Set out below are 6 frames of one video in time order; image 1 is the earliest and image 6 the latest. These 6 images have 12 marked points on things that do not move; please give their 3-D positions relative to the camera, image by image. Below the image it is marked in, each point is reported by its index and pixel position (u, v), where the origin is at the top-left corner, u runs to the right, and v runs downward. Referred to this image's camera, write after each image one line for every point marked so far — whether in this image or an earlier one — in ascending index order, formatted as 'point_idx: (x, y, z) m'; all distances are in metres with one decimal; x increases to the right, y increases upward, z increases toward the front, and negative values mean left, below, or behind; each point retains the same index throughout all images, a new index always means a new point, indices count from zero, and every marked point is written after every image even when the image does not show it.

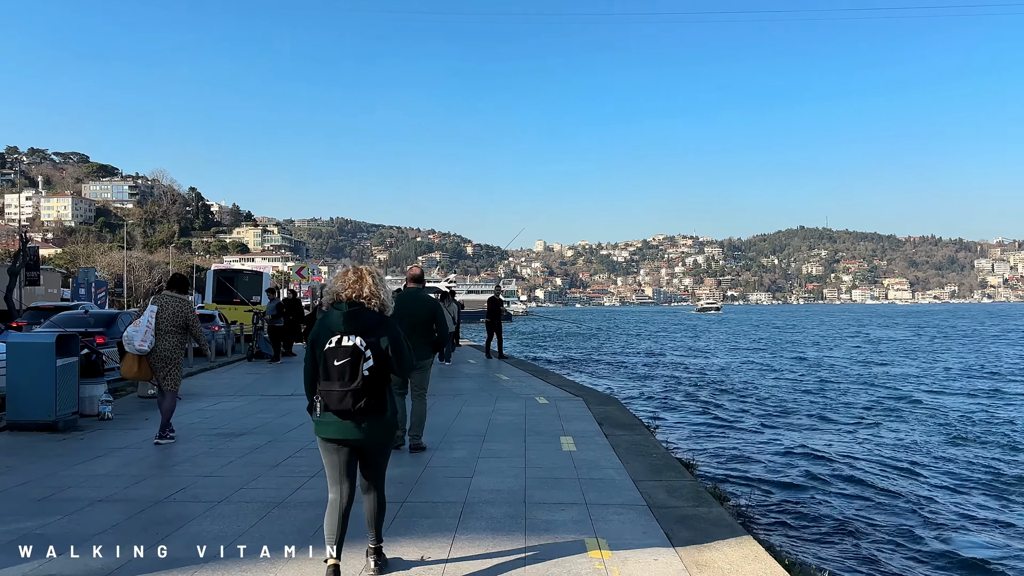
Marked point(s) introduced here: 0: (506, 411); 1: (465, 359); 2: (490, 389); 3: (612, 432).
0: (-0.1, -1.3, +8.6) m
1: (-0.9, -1.5, +16.4) m
2: (-0.2, -1.3, +10.8) m
3: (+0.9, -1.3, +7.2) m
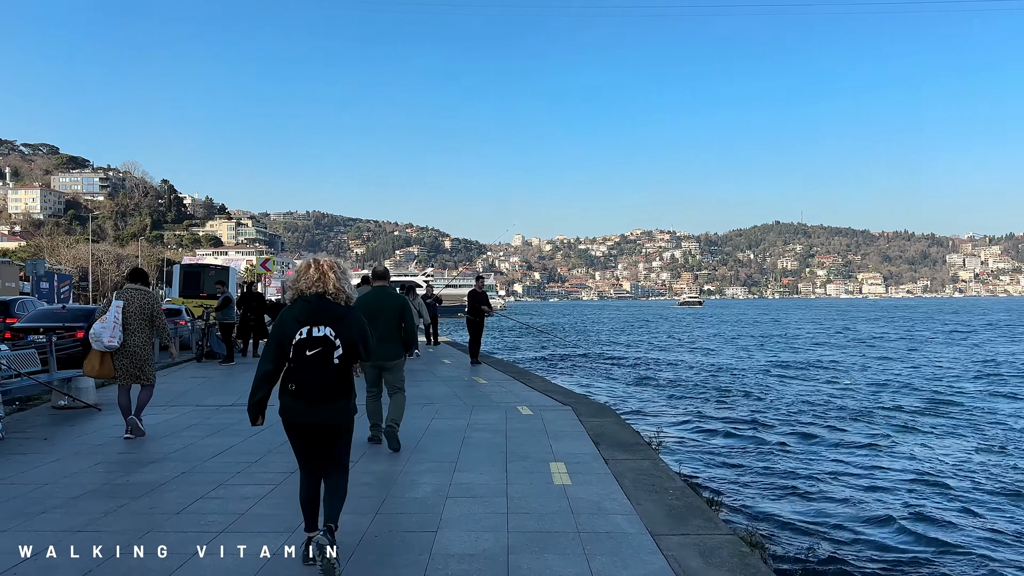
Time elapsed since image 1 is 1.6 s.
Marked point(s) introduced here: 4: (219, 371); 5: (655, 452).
0: (-0.3, -1.2, +7.3) m
1: (-1.3, -1.3, +15.1) m
2: (-0.5, -1.3, +9.5) m
3: (+0.7, -1.2, +5.9) m
4: (-4.7, -1.4, +13.2) m
5: (+1.1, -1.2, +6.1) m
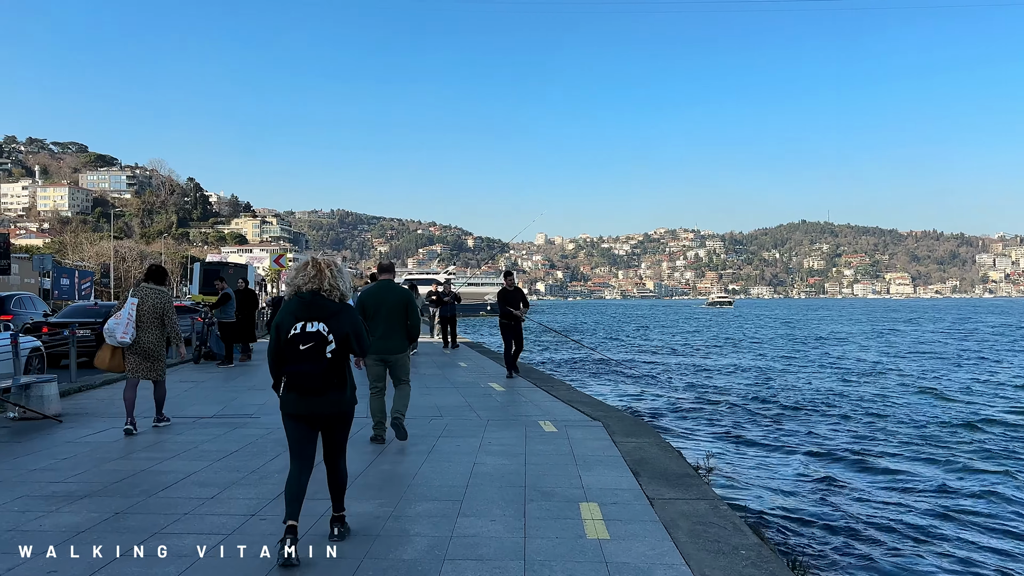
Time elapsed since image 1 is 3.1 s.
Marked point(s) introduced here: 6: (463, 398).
0: (-0.1, -1.2, +6.1) m
1: (-1.0, -1.3, +13.9) m
2: (-0.3, -1.2, +8.3) m
3: (+0.9, -1.2, +4.7) m
4: (-4.4, -1.3, +12.1) m
5: (+1.2, -1.2, +4.9) m
6: (-0.6, -1.2, +9.2) m
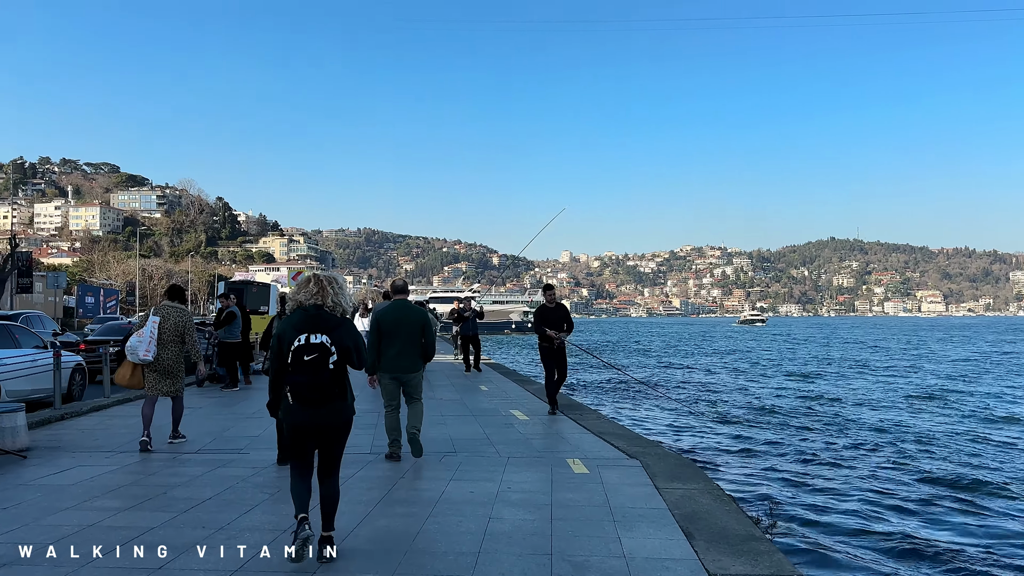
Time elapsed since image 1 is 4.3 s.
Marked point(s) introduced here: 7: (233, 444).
0: (0.0, -1.3, +5.2) m
1: (-0.6, -1.6, +13.0) m
2: (-0.1, -1.4, +7.3) m
3: (+1.0, -1.3, +3.7) m
4: (-4.0, -1.6, +11.3) m
5: (+1.3, -1.3, +3.9) m
6: (-0.3, -1.4, +8.3) m
7: (-2.5, -1.4, +7.4) m
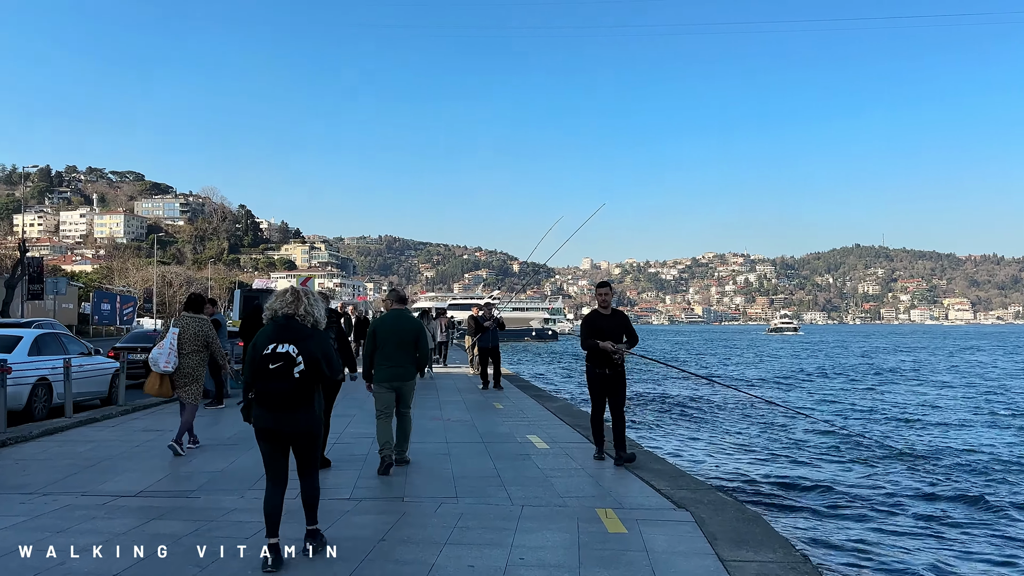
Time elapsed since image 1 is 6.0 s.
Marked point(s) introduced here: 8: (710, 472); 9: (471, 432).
0: (+0.1, -1.3, +3.8) m
1: (-0.3, -1.6, +11.6) m
2: (+0.1, -1.4, +6.0) m
3: (+1.0, -1.3, +2.3) m
4: (-3.8, -1.6, +10.0) m
5: (+1.3, -1.3, +2.5) m
6: (-0.2, -1.5, +6.9) m
7: (-2.4, -1.4, +6.1) m
8: (+2.7, -2.5, +10.9) m
9: (-0.4, -1.5, +8.5) m
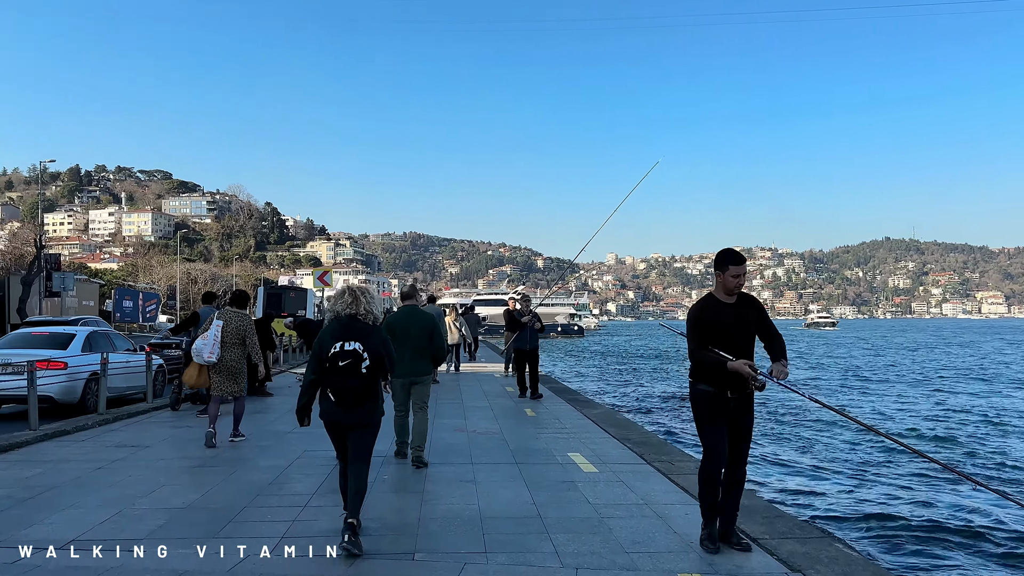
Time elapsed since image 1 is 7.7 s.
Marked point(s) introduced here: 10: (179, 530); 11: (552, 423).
0: (+0.3, -1.2, +2.3) m
1: (+0.1, -1.5, +10.2) m
2: (+0.3, -1.3, +4.5) m
3: (+1.1, -1.2, +0.8) m
4: (-3.4, -1.5, +8.7) m
5: (+1.5, -1.2, +1.0) m
6: (+0.1, -1.4, +5.5) m
7: (-2.2, -1.4, +4.7) m
8: (+3.1, -2.3, +9.4) m
9: (-0.1, -1.4, +7.1) m
10: (-1.9, -1.4, +4.7) m
11: (+0.5, -1.5, +9.1) m
